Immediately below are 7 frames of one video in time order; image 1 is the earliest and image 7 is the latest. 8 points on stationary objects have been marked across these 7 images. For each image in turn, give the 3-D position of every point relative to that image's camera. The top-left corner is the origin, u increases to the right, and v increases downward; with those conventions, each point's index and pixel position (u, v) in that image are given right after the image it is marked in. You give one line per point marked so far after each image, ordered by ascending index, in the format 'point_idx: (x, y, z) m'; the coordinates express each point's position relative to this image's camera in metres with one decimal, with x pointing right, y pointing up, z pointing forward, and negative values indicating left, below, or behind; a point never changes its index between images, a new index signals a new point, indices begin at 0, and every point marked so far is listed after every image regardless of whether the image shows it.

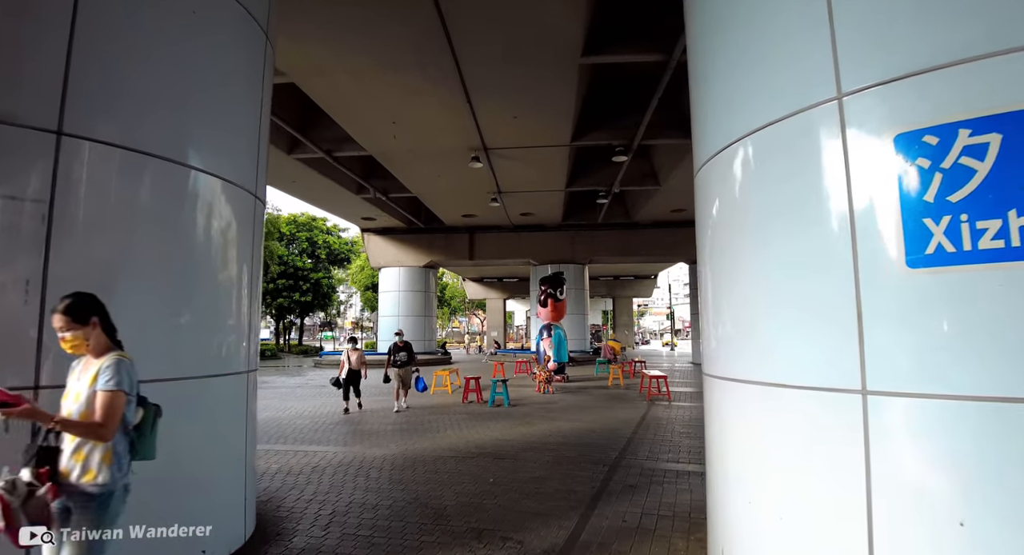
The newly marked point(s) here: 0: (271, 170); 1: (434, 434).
0: (-7.2, +3.3, +14.7) m
1: (-1.0, -1.9, +6.0) m
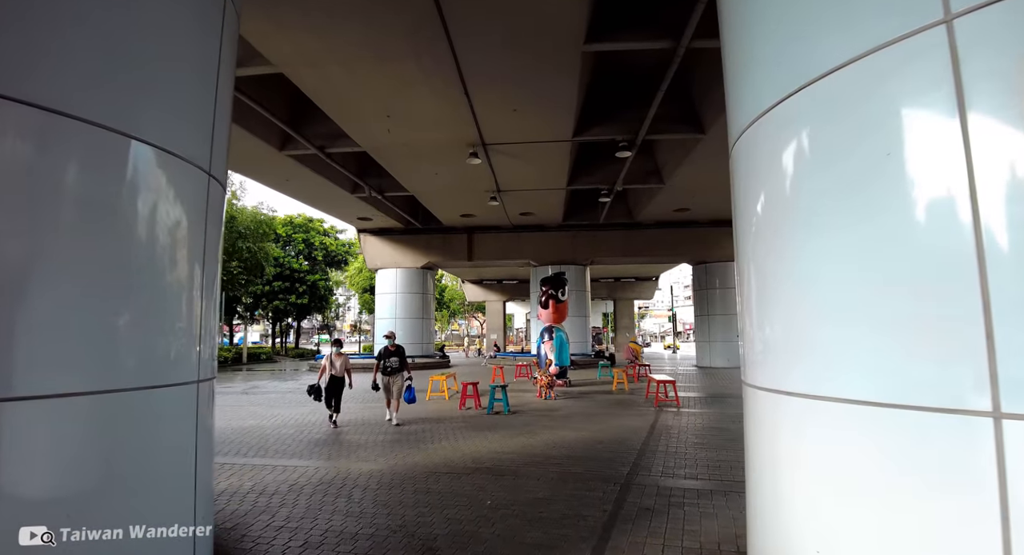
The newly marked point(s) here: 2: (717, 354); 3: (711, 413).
0: (-7.2, +3.2, +14.2) m
1: (-1.0, -1.9, +5.6) m
2: (+8.1, -3.0, +19.6) m
3: (+3.2, -2.2, +8.1) m
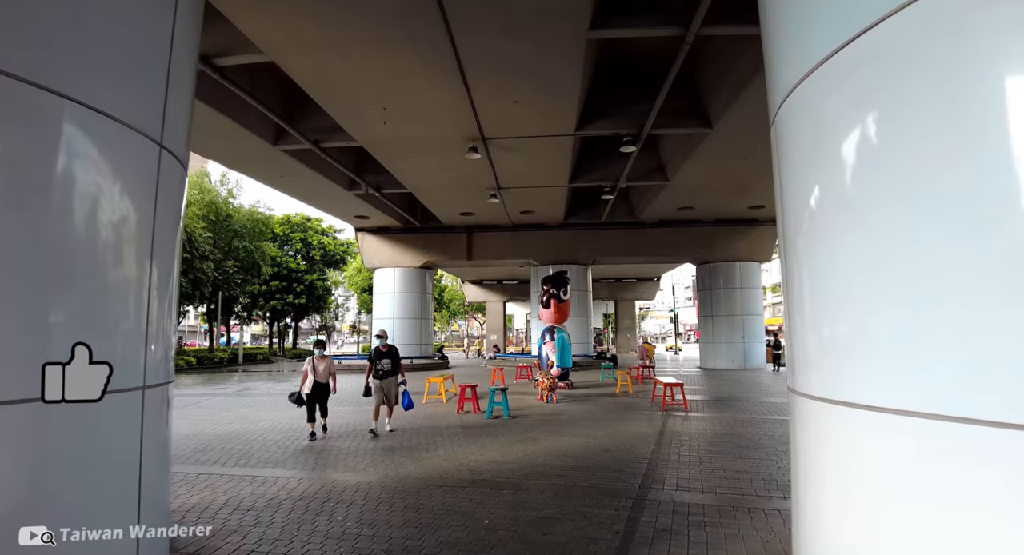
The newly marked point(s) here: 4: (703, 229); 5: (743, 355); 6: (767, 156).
0: (-7.2, +3.3, +13.8) m
1: (-0.9, -1.9, +5.2) m
2: (+8.1, -3.0, +19.2) m
3: (+3.2, -2.2, +7.7) m
4: (+7.3, +1.9, +18.8) m
5: (+8.8, -3.0, +18.9) m
6: (+6.6, +3.1, +12.8) m
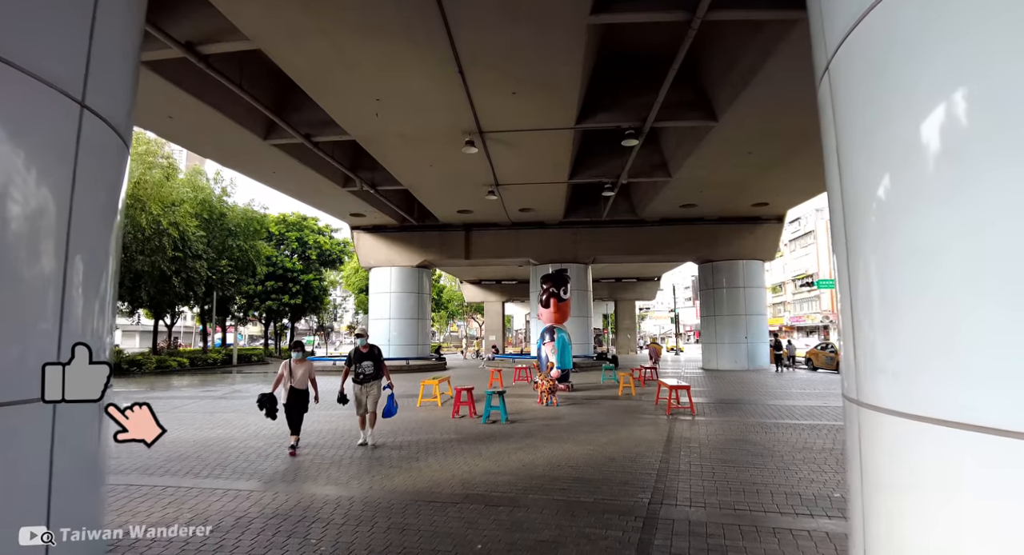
0: (-7.2, +3.3, +13.4) m
1: (-1.0, -1.8, +4.8) m
2: (+8.0, -3.0, +18.8) m
3: (+3.2, -2.1, +7.3) m
4: (+7.2, +1.9, +18.4) m
5: (+8.8, -3.0, +18.5) m
6: (+6.6, +3.2, +12.4) m
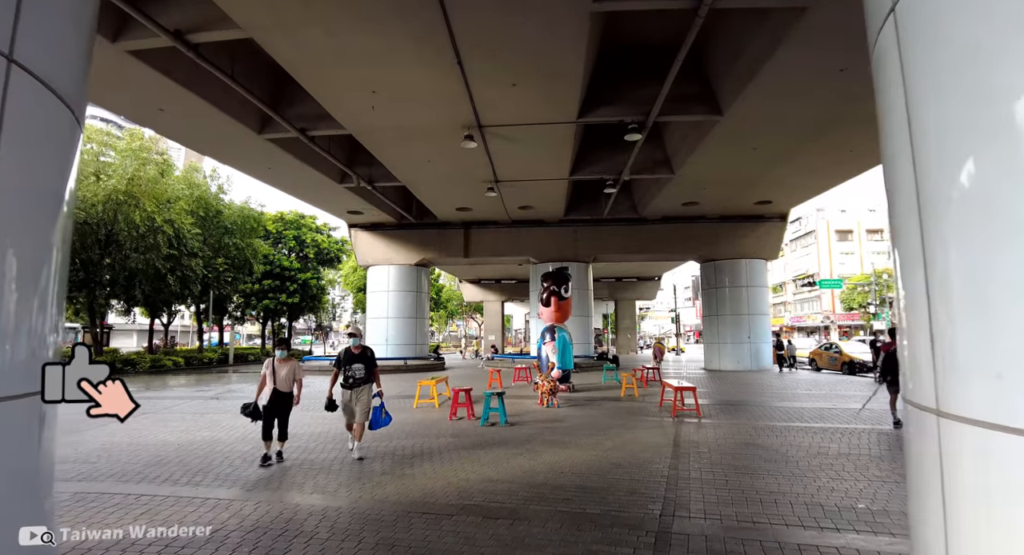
0: (-7.2, +3.4, +13.2) m
1: (-1.0, -1.8, +4.5) m
2: (+8.0, -3.0, +18.5) m
3: (+3.2, -2.1, +7.0) m
4: (+7.2, +1.9, +18.1) m
5: (+8.8, -2.9, +18.3) m
6: (+6.6, +3.2, +12.2) m
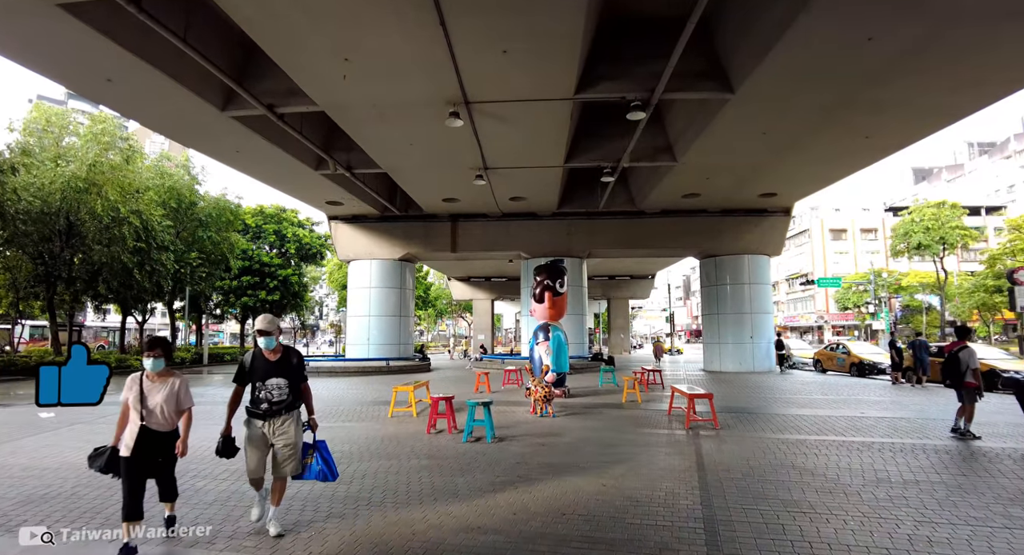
0: (-7.4, +3.6, +12.0) m
1: (-1.1, -1.6, +3.5) m
2: (+7.6, -2.9, +17.7) m
3: (+3.1, -2.0, +6.1) m
4: (+6.8, +2.0, +17.2) m
5: (+8.4, -2.8, +17.4) m
6: (+6.3, +3.3, +11.3) m
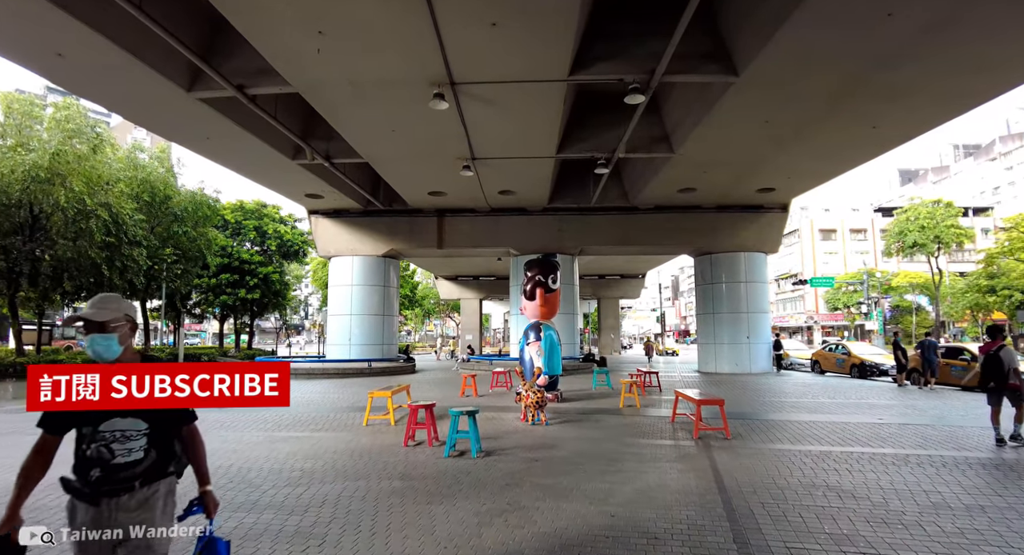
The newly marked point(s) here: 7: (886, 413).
0: (-7.7, +3.7, +11.1) m
1: (-1.1, -1.5, +2.7) m
2: (+7.2, -2.8, +17.1) m
3: (+2.9, -1.9, +5.4) m
4: (+6.5, +2.1, +16.7) m
5: (+8.0, -2.8, +16.9) m
6: (+6.1, +3.4, +10.7) m
7: (+5.8, -2.1, +7.6) m
